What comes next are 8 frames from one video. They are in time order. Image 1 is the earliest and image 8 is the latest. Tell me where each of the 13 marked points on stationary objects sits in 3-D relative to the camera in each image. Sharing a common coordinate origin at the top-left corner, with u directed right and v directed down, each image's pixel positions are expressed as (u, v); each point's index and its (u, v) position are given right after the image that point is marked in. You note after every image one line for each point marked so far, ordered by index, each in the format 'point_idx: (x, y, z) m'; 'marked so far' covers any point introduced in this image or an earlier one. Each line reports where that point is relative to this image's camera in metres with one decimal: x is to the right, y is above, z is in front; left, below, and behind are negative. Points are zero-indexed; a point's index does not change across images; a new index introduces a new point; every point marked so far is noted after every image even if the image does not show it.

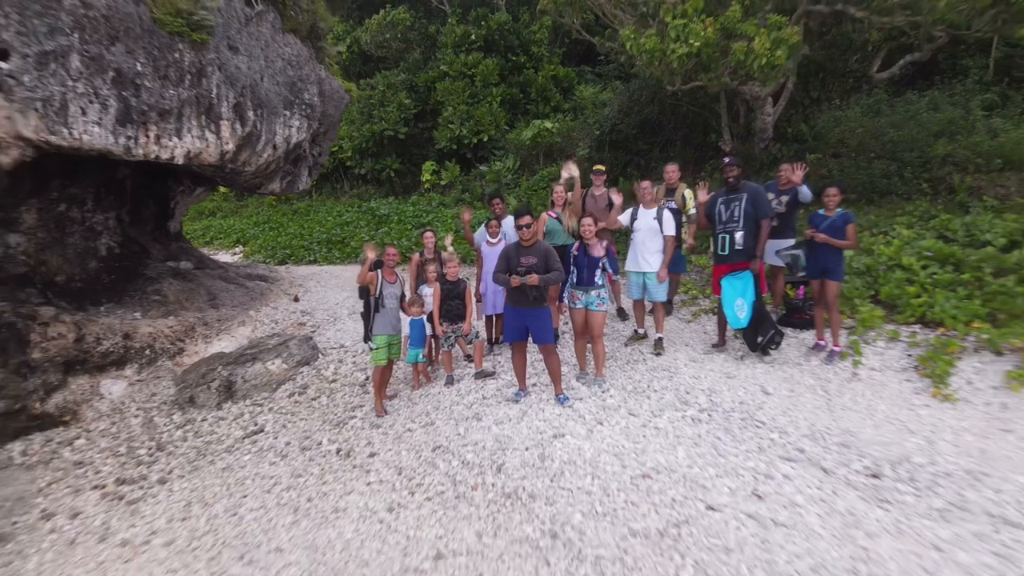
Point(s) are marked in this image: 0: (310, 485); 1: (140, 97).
0: (-2.2, -2.1, +3.9) m
1: (-5.6, +2.9, +5.4) m
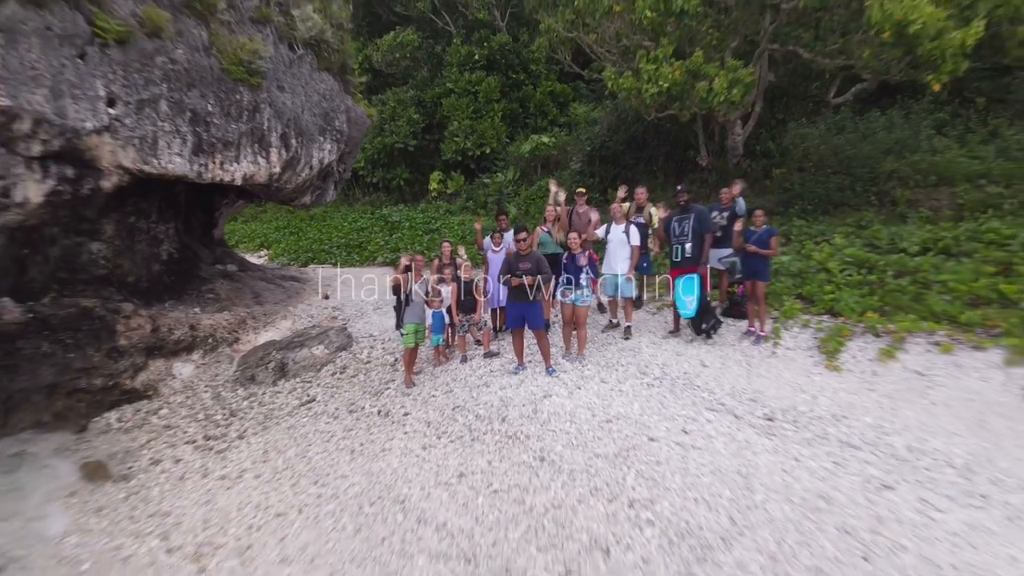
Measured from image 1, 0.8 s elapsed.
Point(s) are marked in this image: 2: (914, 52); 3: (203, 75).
0: (-2.1, -2.1, +5.1) m
1: (-5.6, +2.9, +6.6) m
2: (+7.6, +4.4, +6.7) m
3: (-5.6, +3.9, +6.5) m
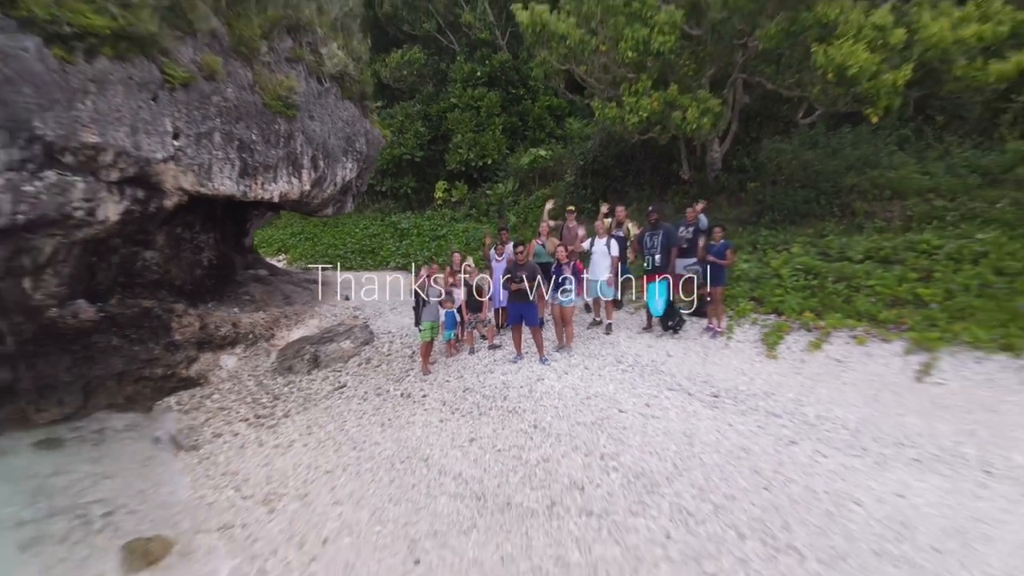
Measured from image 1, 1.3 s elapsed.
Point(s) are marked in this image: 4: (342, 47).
0: (-2.2, -2.1, +6.3) m
1: (-5.6, +2.8, +7.8) m
2: (+7.6, +4.4, +7.8) m
3: (-5.6, +3.9, +7.7) m
4: (-4.5, +6.4, +9.5) m
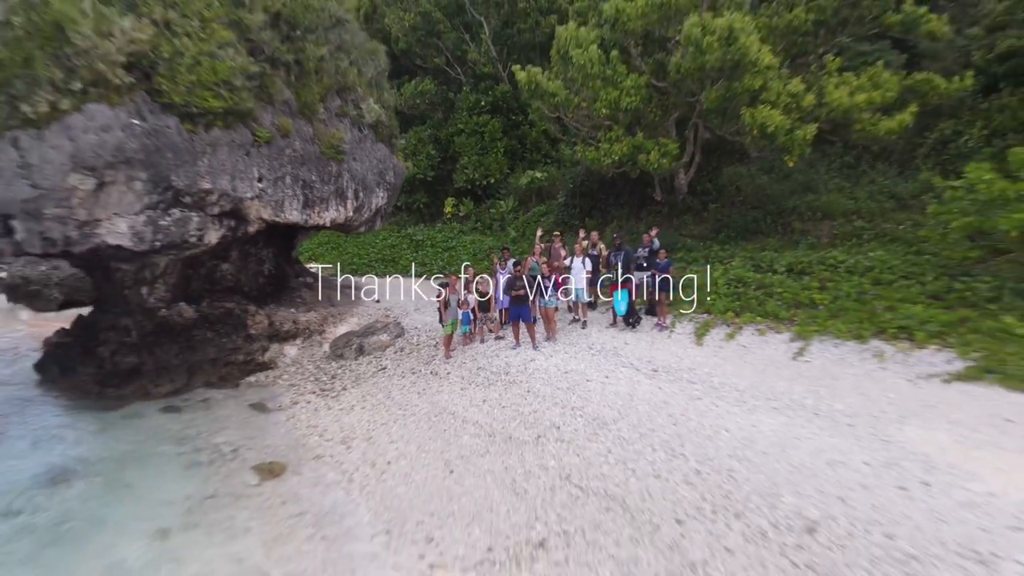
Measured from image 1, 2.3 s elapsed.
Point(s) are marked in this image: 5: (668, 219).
0: (-2.1, -2.3, +8.6) m
1: (-5.6, +2.7, +10.1) m
2: (+7.6, +4.2, +10.1) m
3: (-5.6, +3.7, +10.0) m
4: (-4.5, +6.3, +11.8) m
5: (+6.2, +2.7, +14.0) m
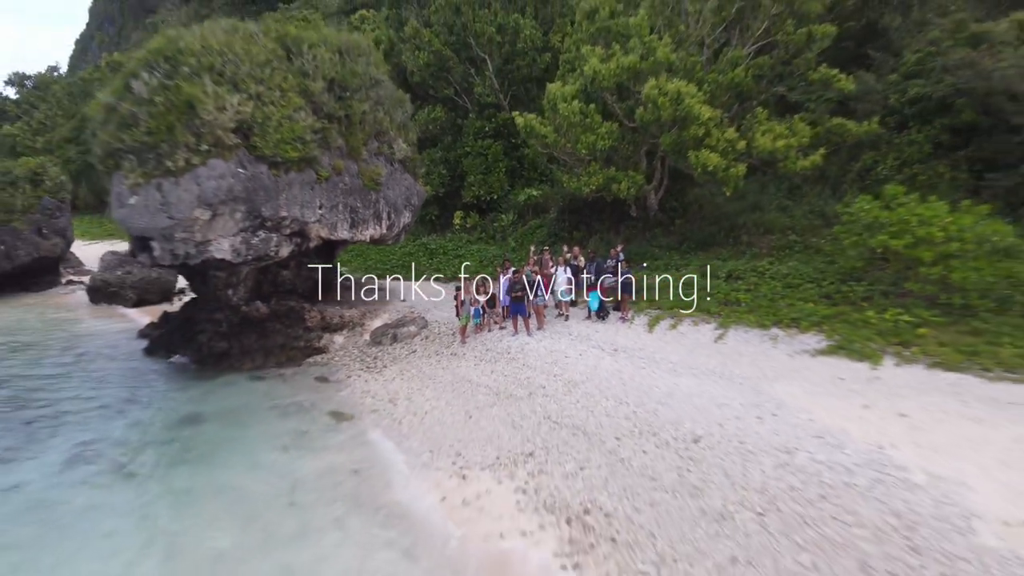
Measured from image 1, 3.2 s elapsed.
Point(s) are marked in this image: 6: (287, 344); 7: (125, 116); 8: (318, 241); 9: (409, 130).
0: (-2.1, -2.4, +11.5) m
1: (-5.6, +2.6, +13.0) m
2: (+7.6, +4.1, +13.0) m
3: (-5.6, +3.6, +12.9) m
4: (-4.5, +6.2, +14.7) m
5: (+6.2, +2.7, +16.9) m
6: (-7.9, -2.0, +12.6) m
7: (-11.1, +4.9, +10.4) m
8: (-6.8, +1.6, +12.6) m
9: (-4.4, +6.8, +15.2) m
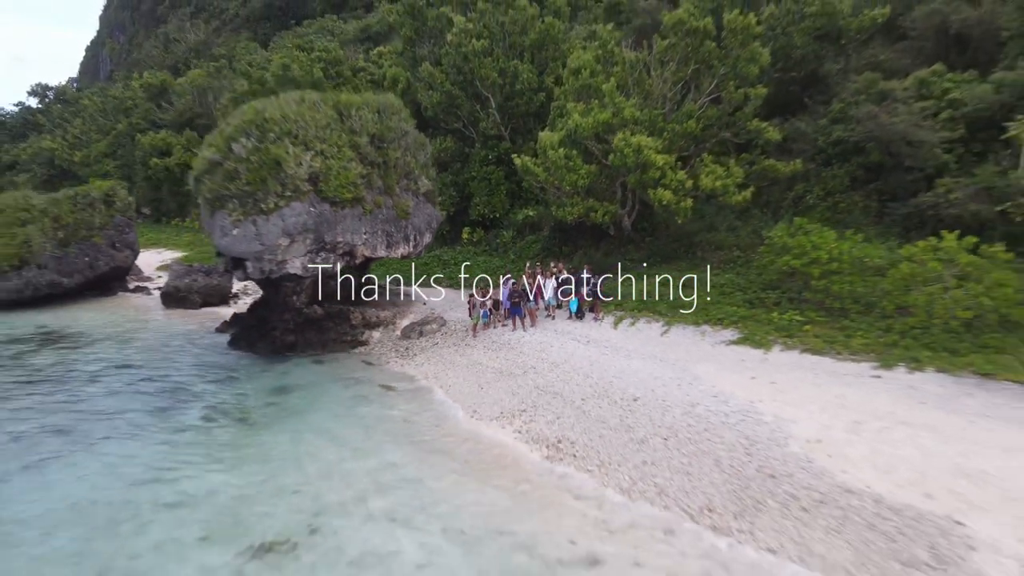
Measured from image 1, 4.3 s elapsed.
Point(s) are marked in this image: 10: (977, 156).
0: (-2.2, -2.7, +15.2) m
1: (-5.6, +2.3, +16.7) m
2: (+7.5, +3.8, +16.8) m
3: (-5.6, +3.3, +16.6) m
4: (-4.5, +5.9, +18.5) m
5: (+6.1, +2.4, +20.7) m
6: (-7.9, -2.3, +16.3) m
7: (-11.1, +4.6, +14.1) m
8: (-6.8, +1.3, +16.3) m
9: (-4.4, +6.5, +19.0) m
10: (+23.1, +6.6, +17.7) m
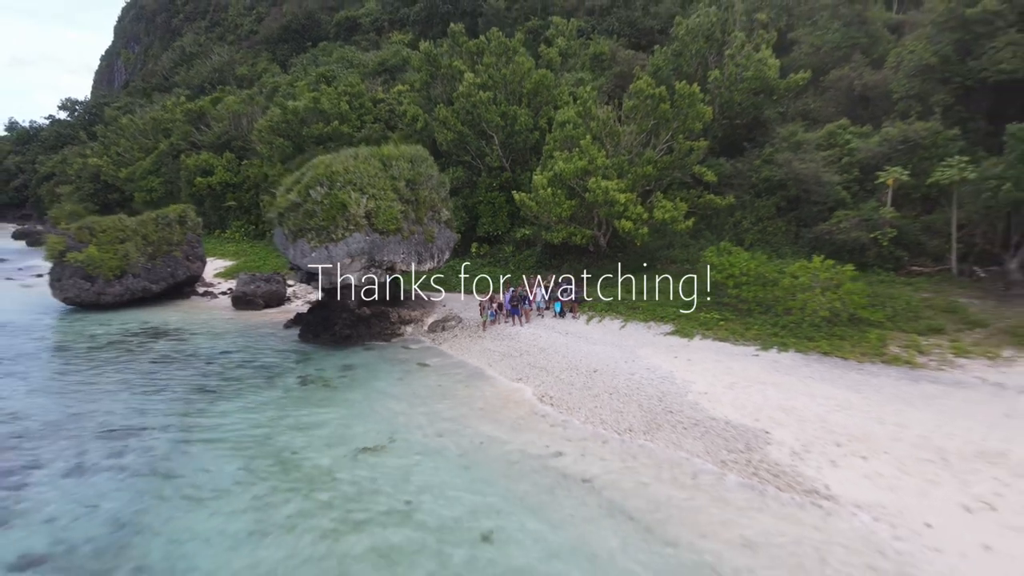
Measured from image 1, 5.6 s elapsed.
0: (-2.2, -3.0, +20.6) m
1: (-5.6, +1.9, +22.1) m
2: (+7.5, +3.5, +22.2) m
3: (-5.6, +2.9, +22.0) m
4: (-4.5, +5.5, +23.9) m
5: (+6.1, +2.0, +26.1) m
6: (-7.9, -2.7, +21.7) m
7: (-11.1, +4.3, +19.5) m
8: (-6.8, +0.9, +21.8) m
9: (-4.4, +6.1, +24.4) m
10: (+23.1, +6.2, +23.1) m
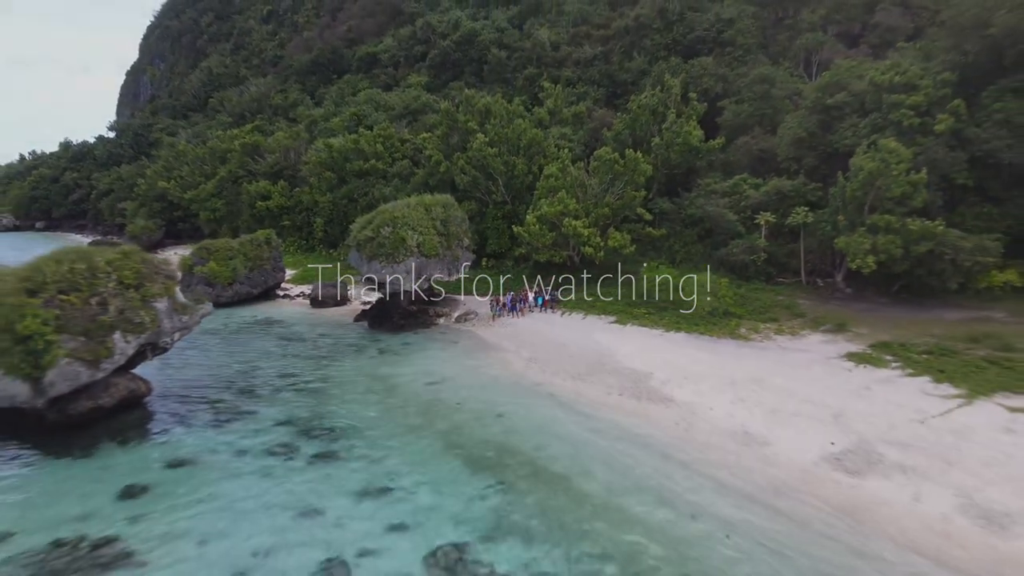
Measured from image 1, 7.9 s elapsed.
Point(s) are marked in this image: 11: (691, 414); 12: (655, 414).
0: (-2.2, -3.5, +31.1) m
1: (-5.6, +1.5, +32.6) m
2: (+7.5, +3.0, +32.6) m
3: (-5.6, +2.5, +32.5) m
4: (-4.5, +5.1, +34.4) m
5: (+6.1, +1.6, +36.5) m
6: (-7.9, -3.1, +32.2) m
7: (-11.1, +3.8, +30.0) m
8: (-6.8, +0.5, +32.2) m
9: (-4.4, +5.7, +34.8) m
10: (+23.1, +5.8, +33.6) m
11: (+9.8, -6.9, +19.6) m
12: (+7.9, -7.0, +19.8) m
